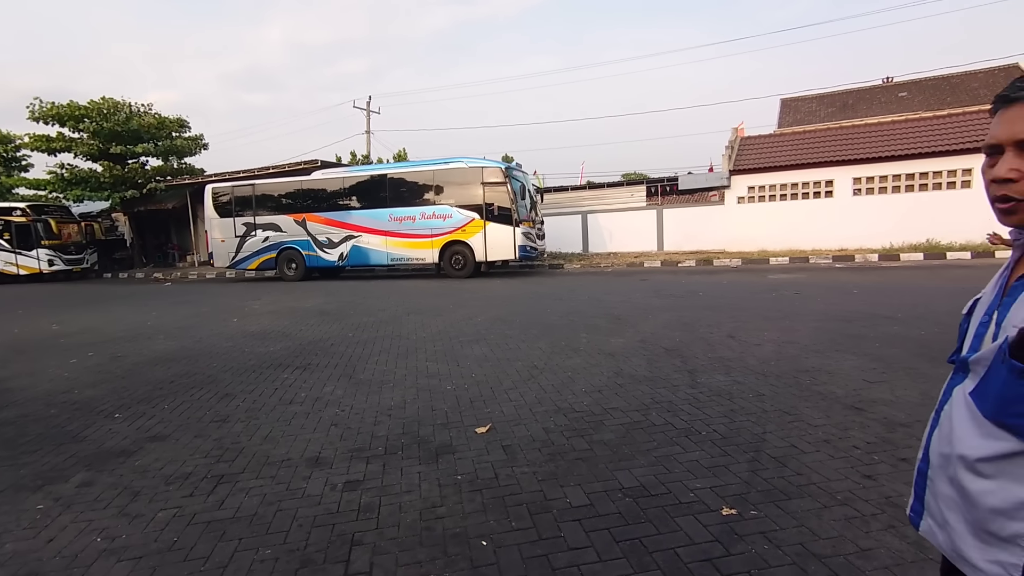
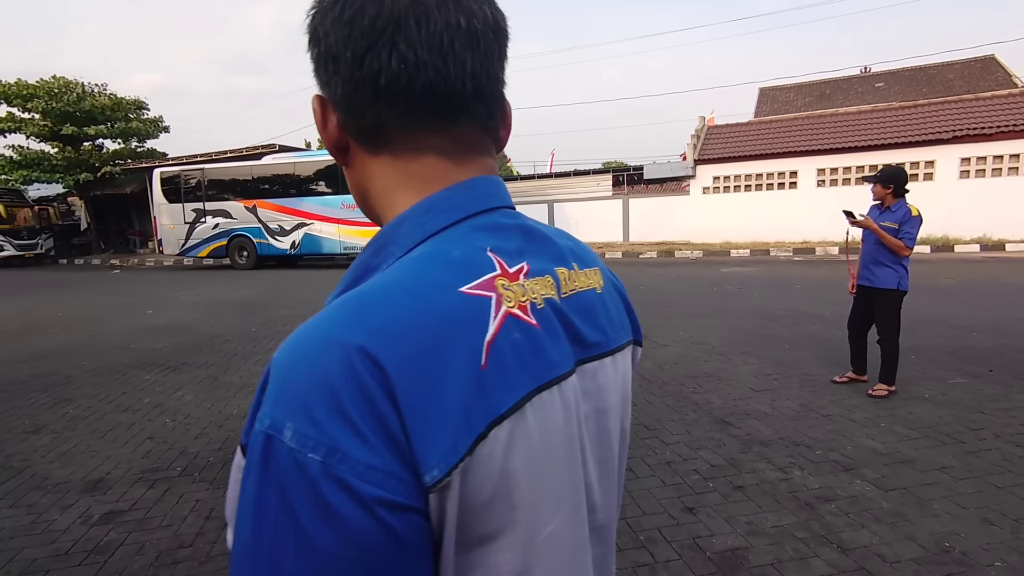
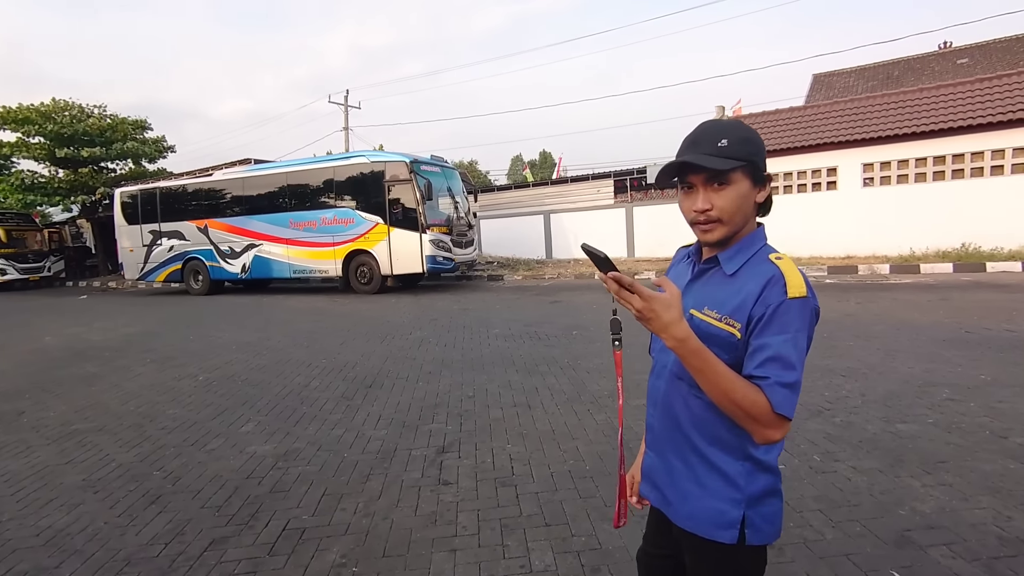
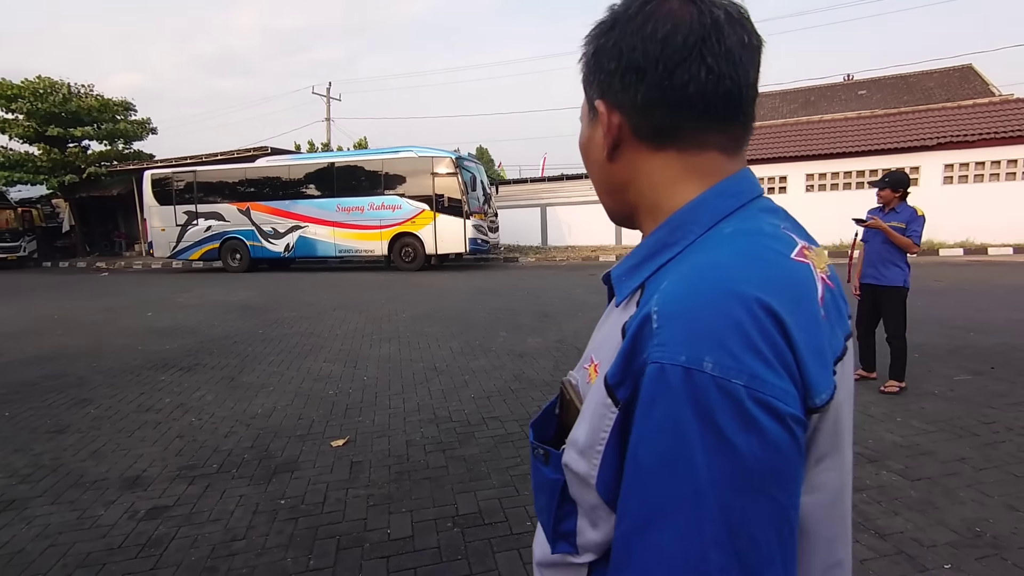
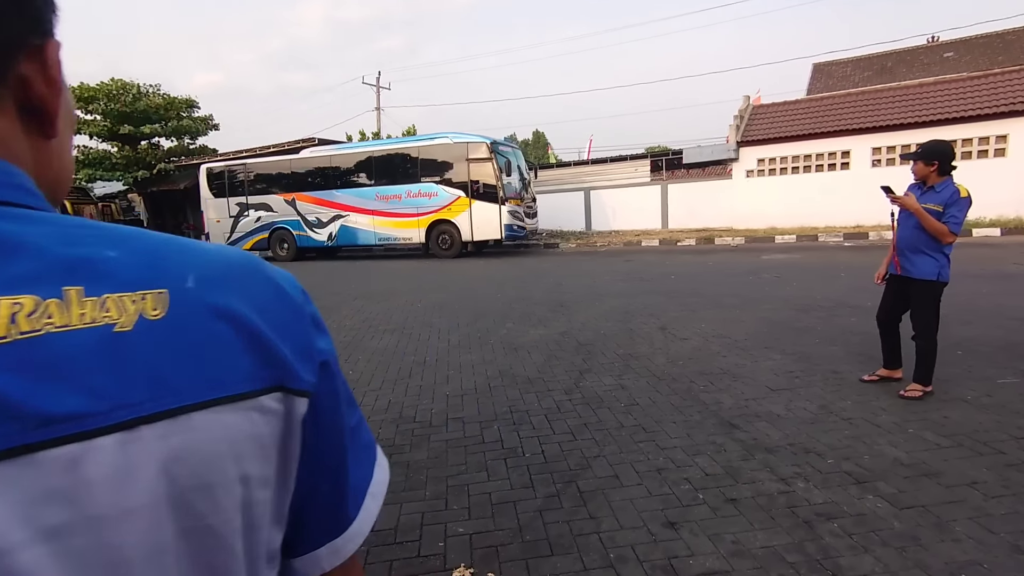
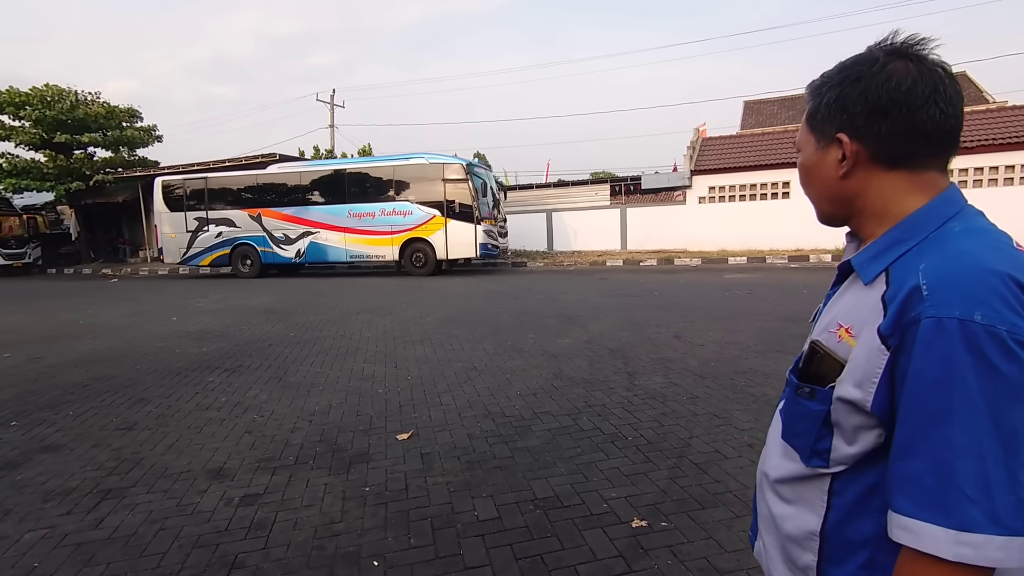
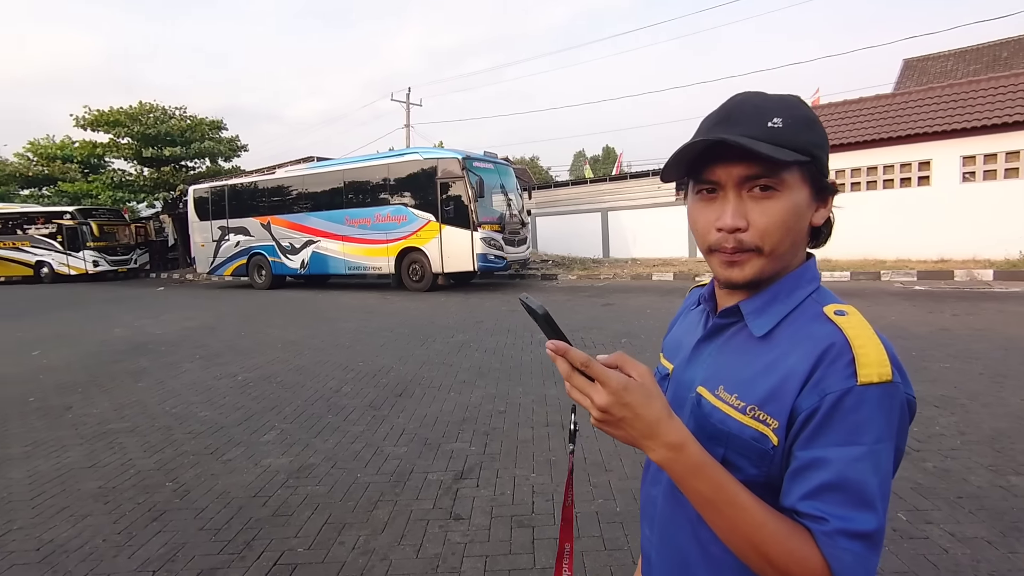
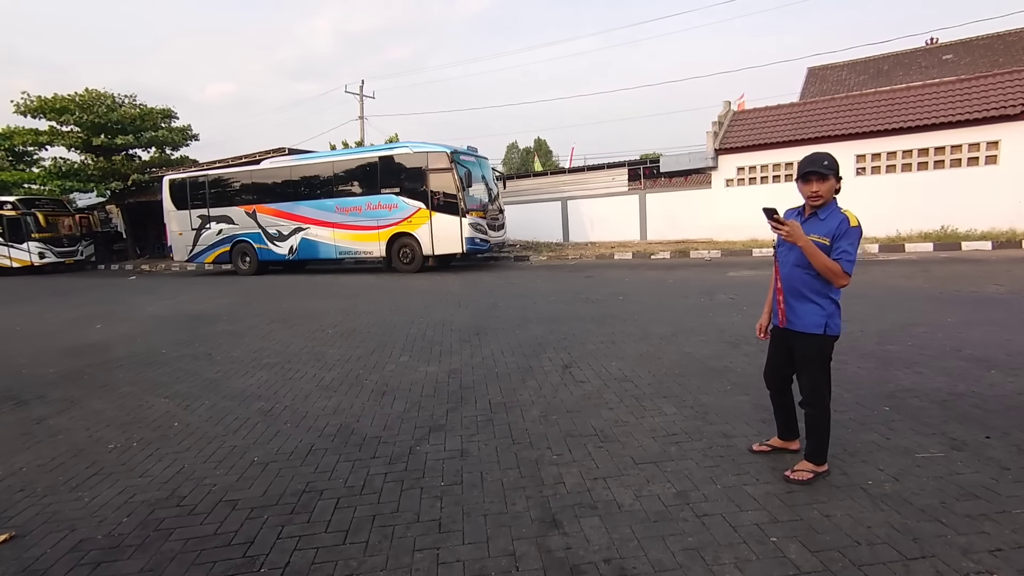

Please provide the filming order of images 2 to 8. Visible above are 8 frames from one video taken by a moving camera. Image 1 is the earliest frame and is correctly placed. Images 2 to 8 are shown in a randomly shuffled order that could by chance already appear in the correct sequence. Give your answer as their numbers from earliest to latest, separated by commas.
6, 4, 2, 5, 8, 3, 7
